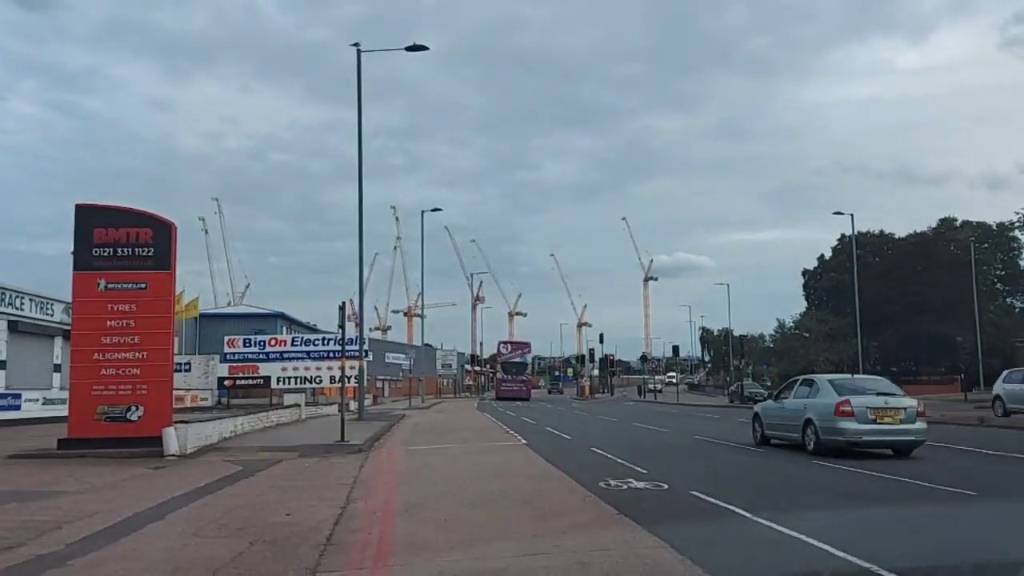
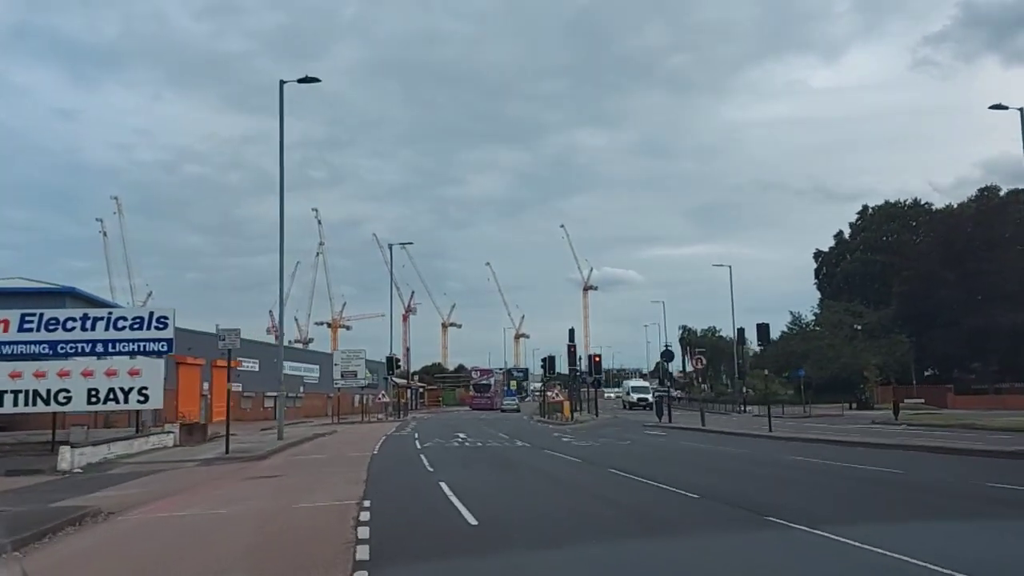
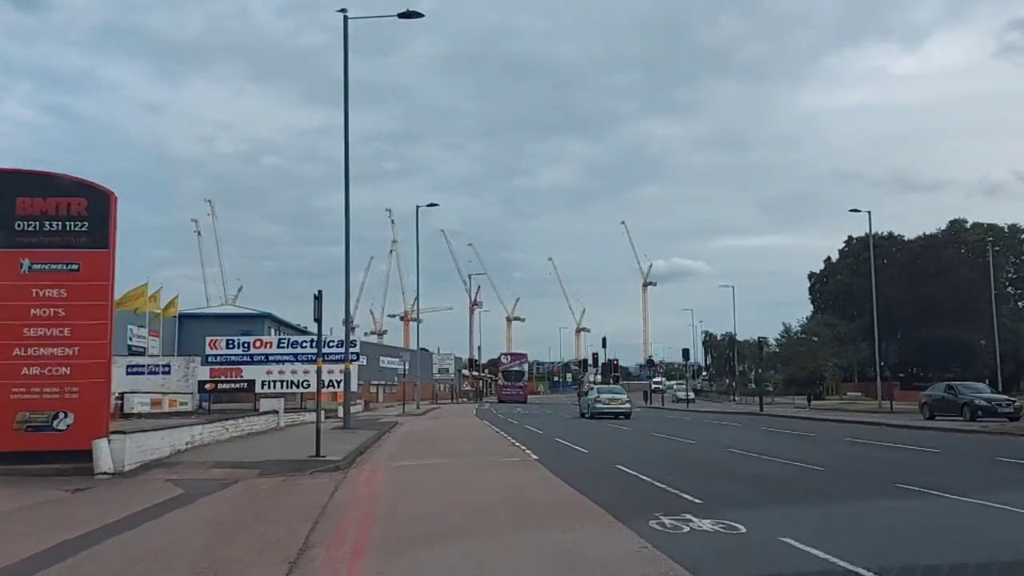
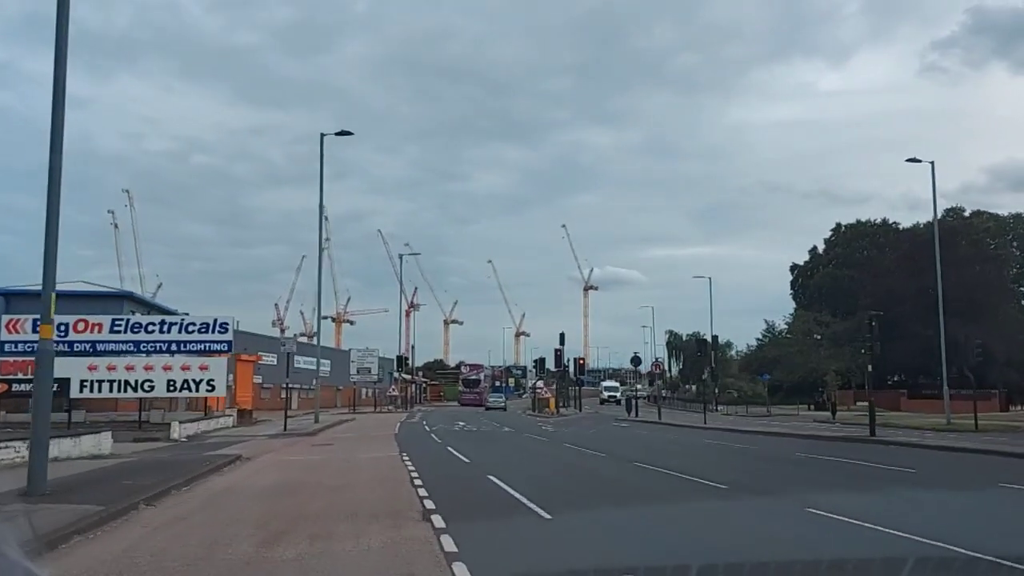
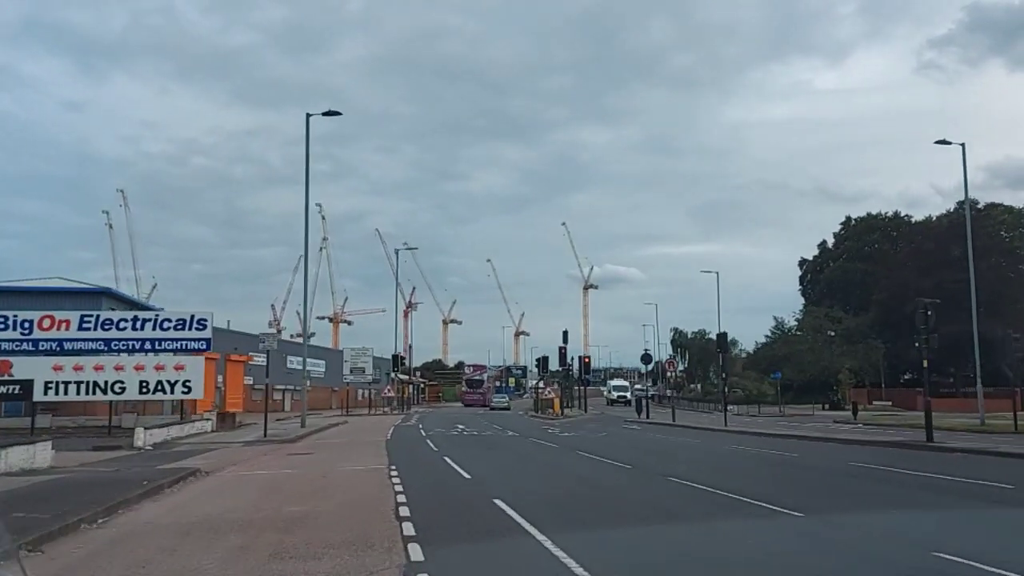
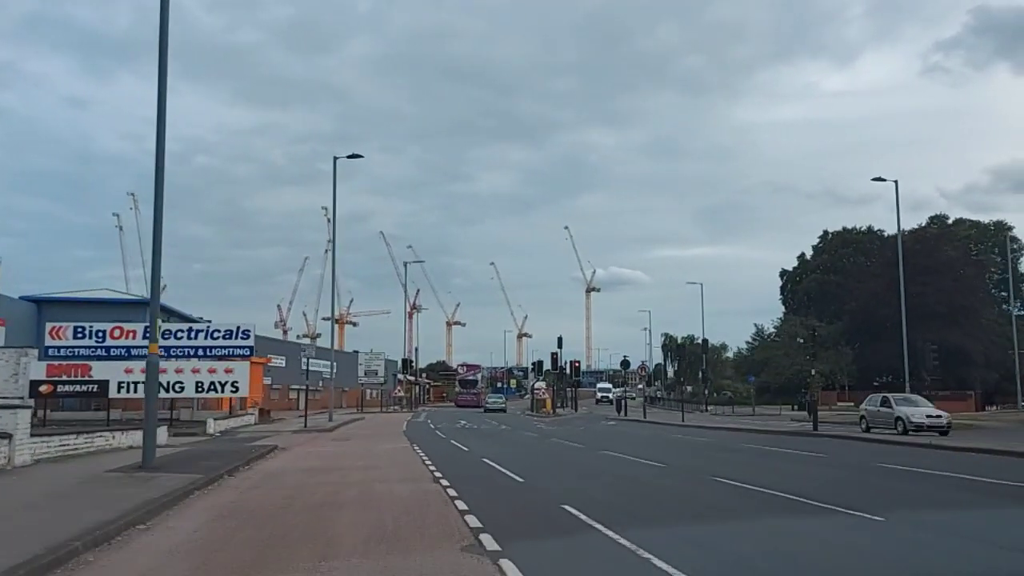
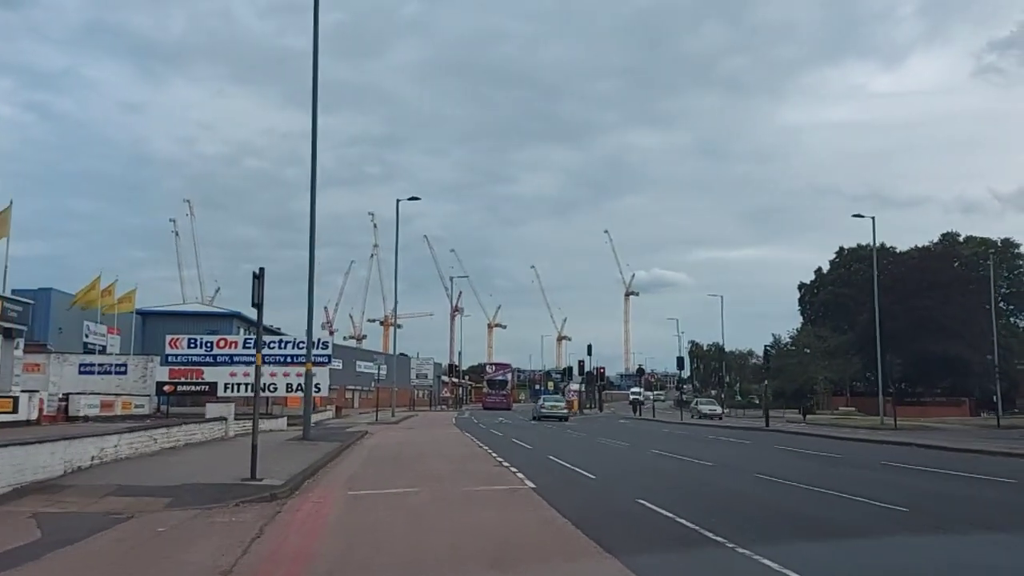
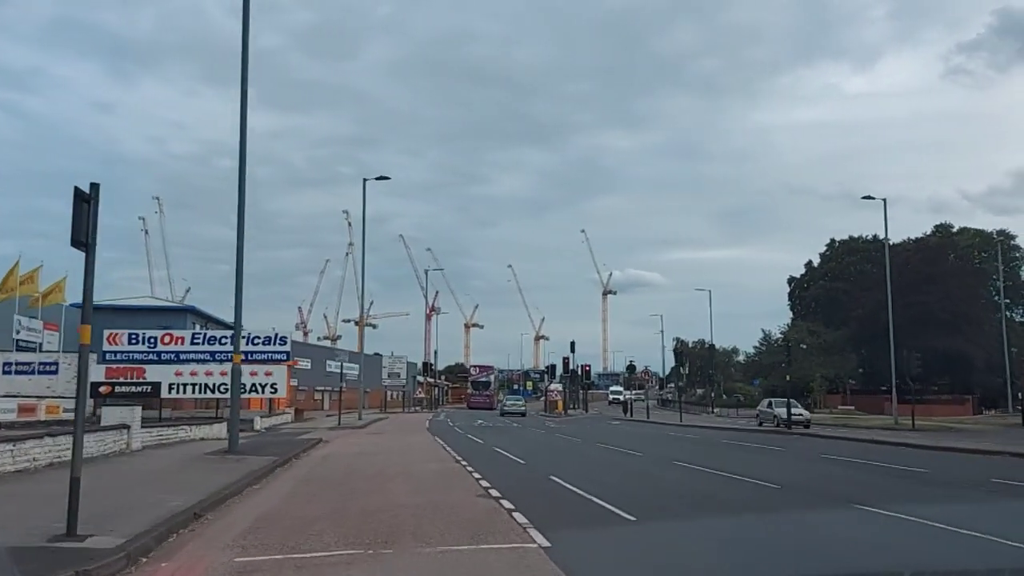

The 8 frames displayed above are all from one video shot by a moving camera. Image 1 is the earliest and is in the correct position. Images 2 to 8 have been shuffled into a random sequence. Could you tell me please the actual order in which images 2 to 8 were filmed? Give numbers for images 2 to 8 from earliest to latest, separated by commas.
3, 7, 8, 6, 4, 5, 2
